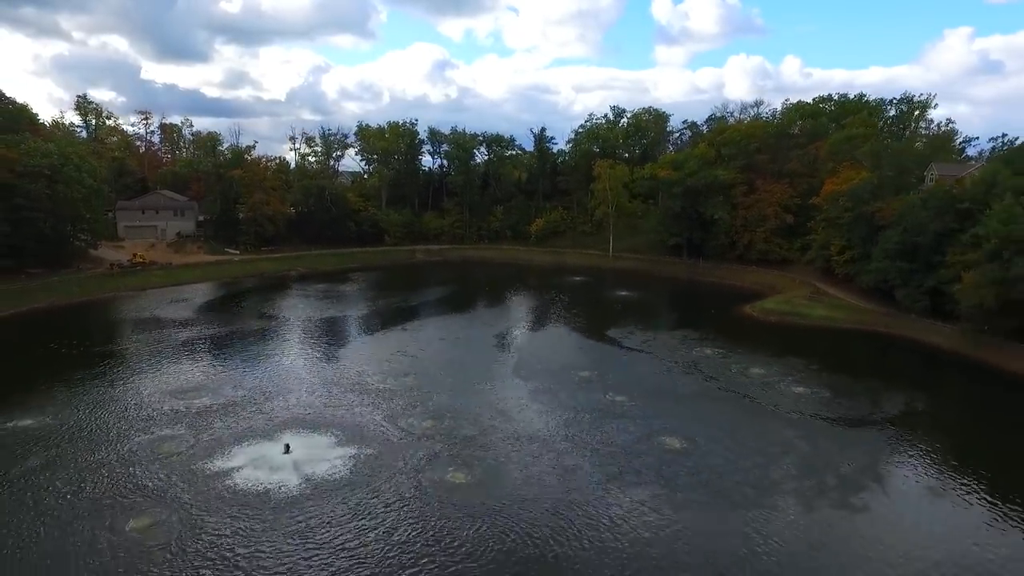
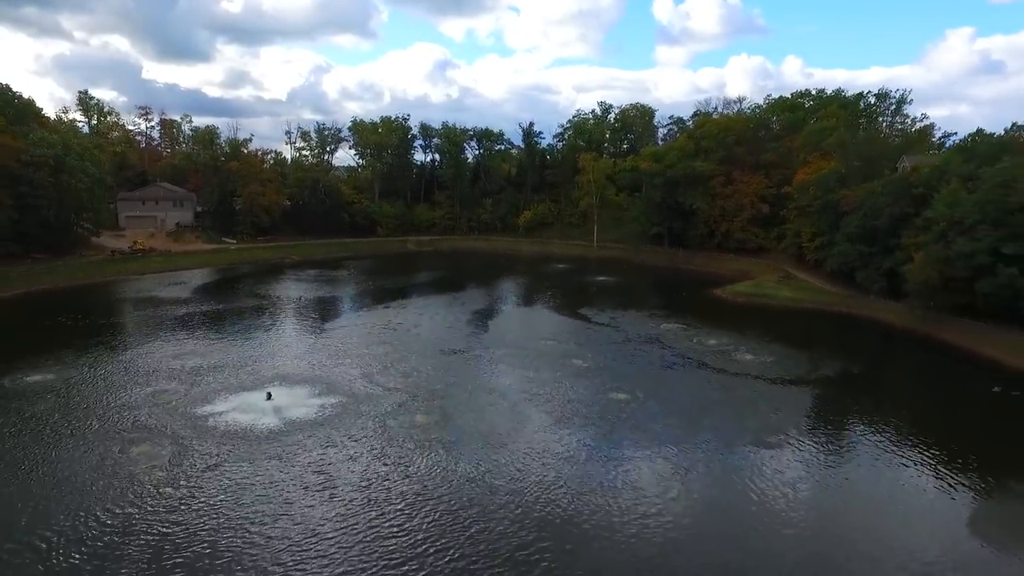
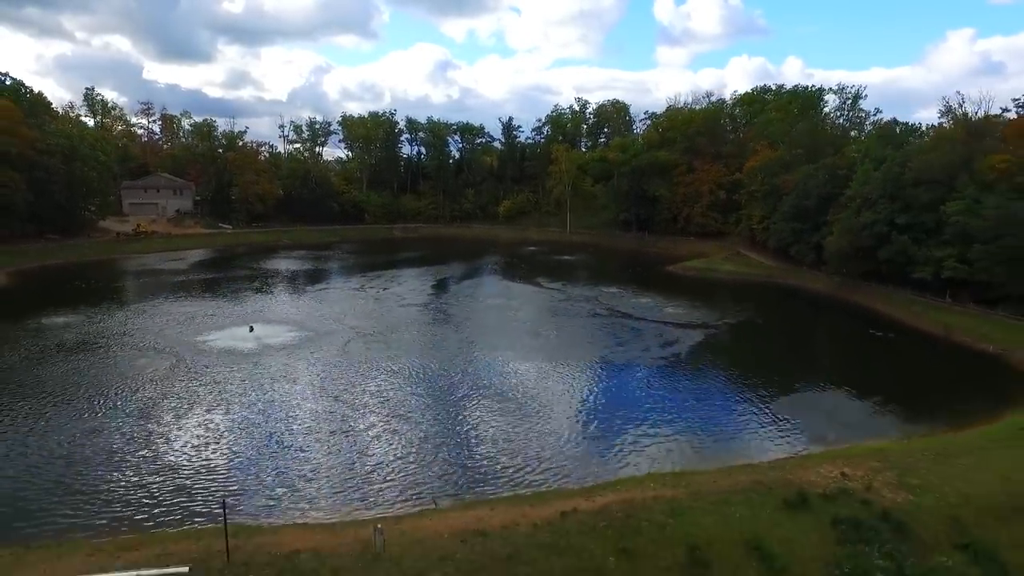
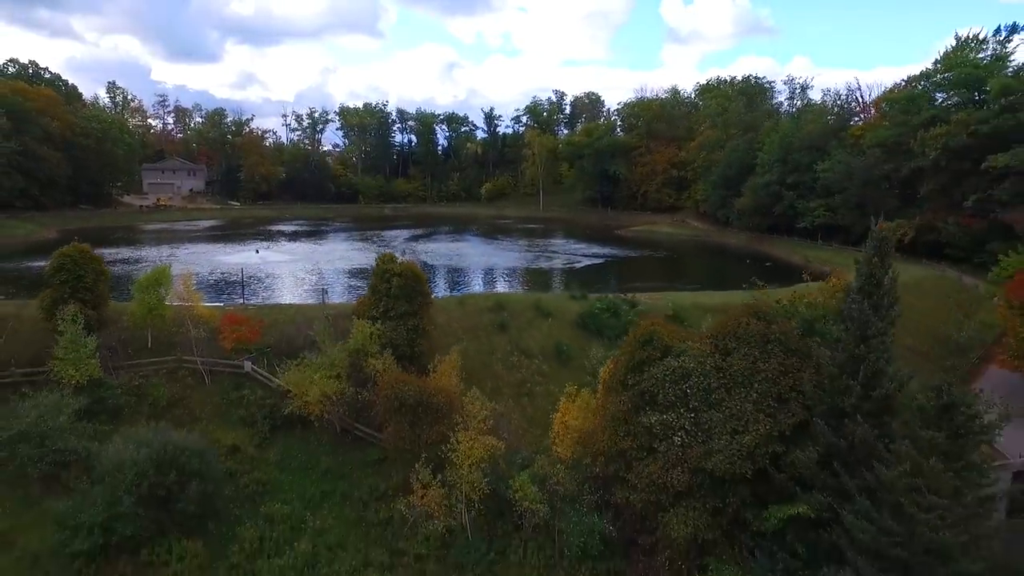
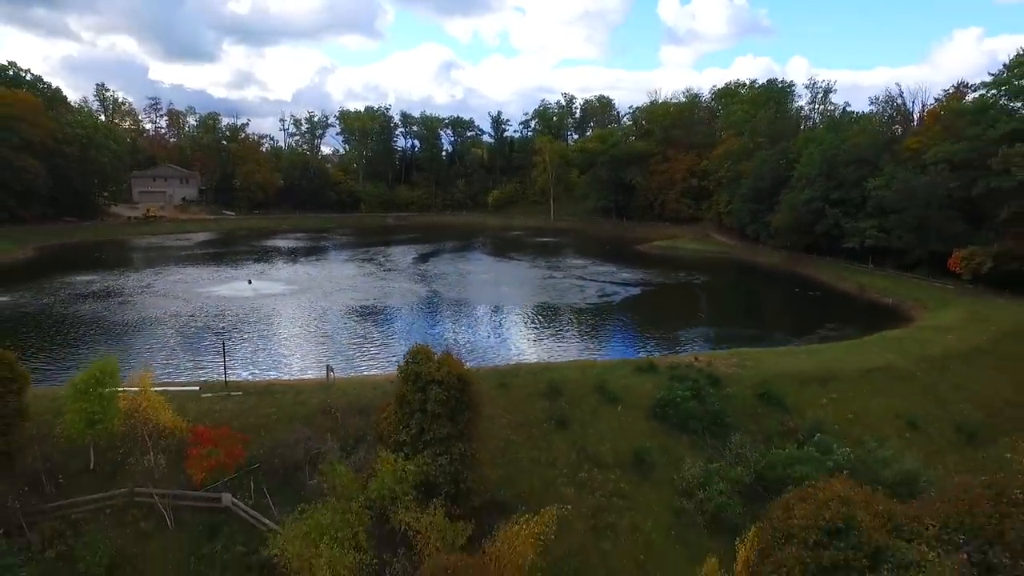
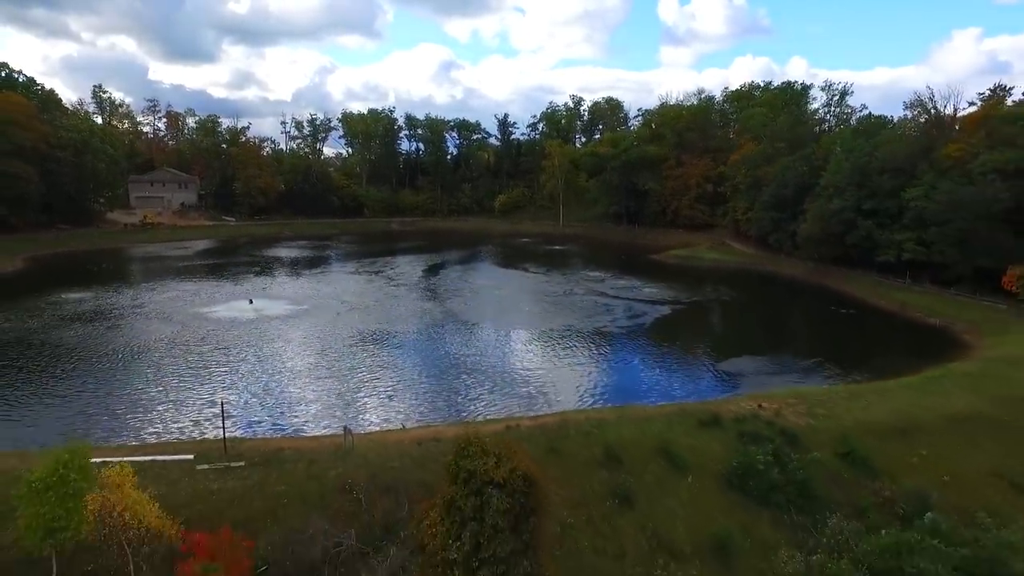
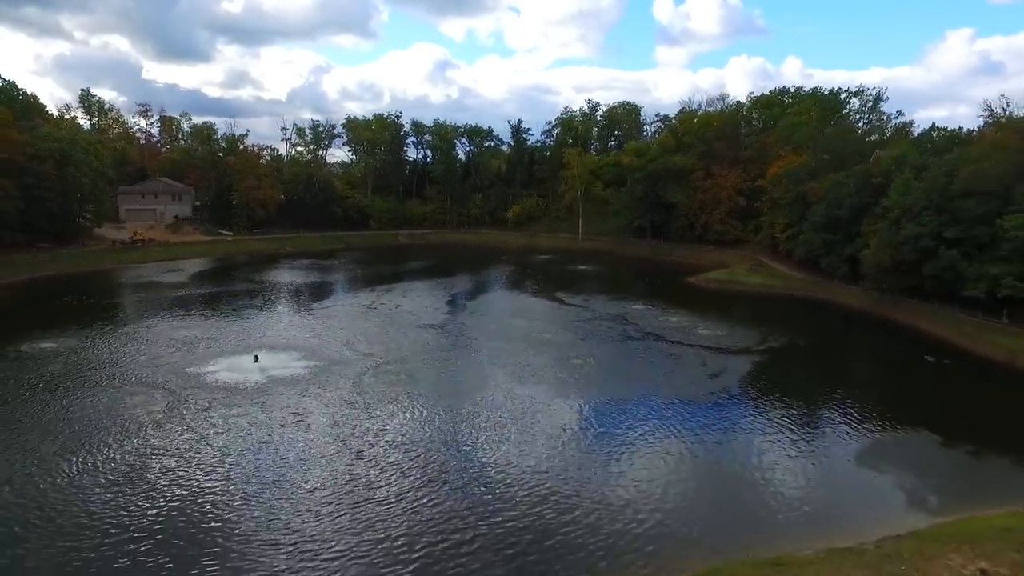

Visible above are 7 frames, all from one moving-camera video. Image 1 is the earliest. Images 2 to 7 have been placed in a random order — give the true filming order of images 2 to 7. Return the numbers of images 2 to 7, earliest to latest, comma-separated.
2, 7, 3, 6, 5, 4
